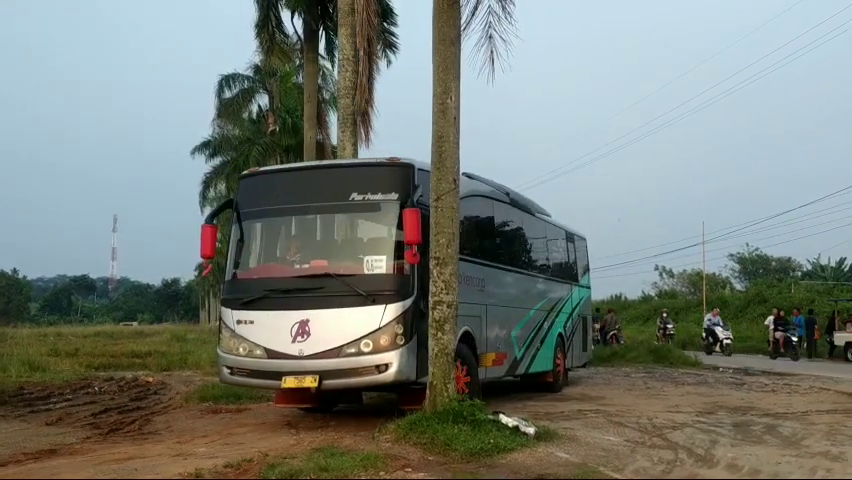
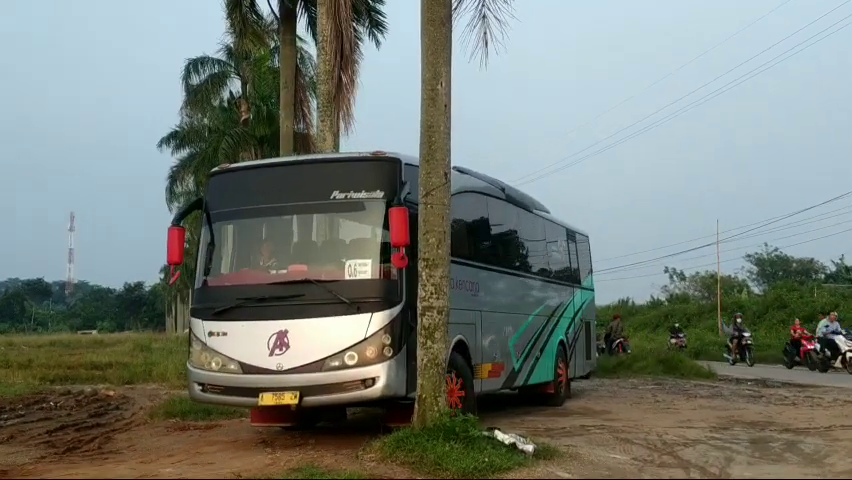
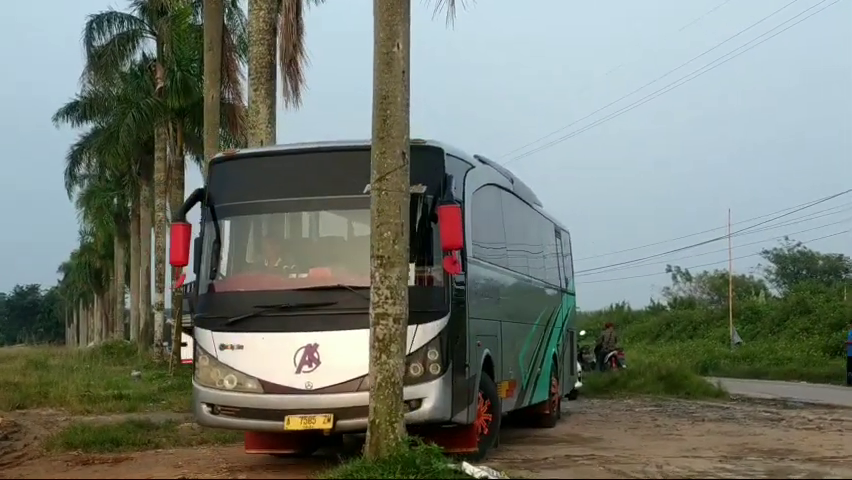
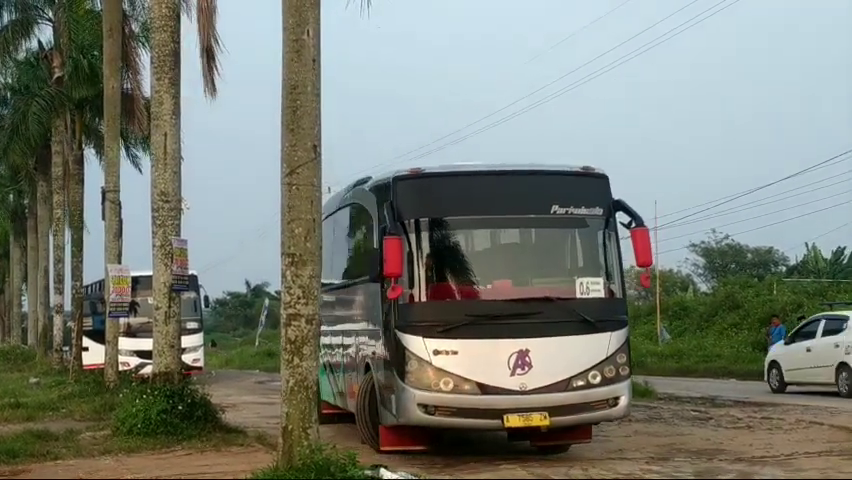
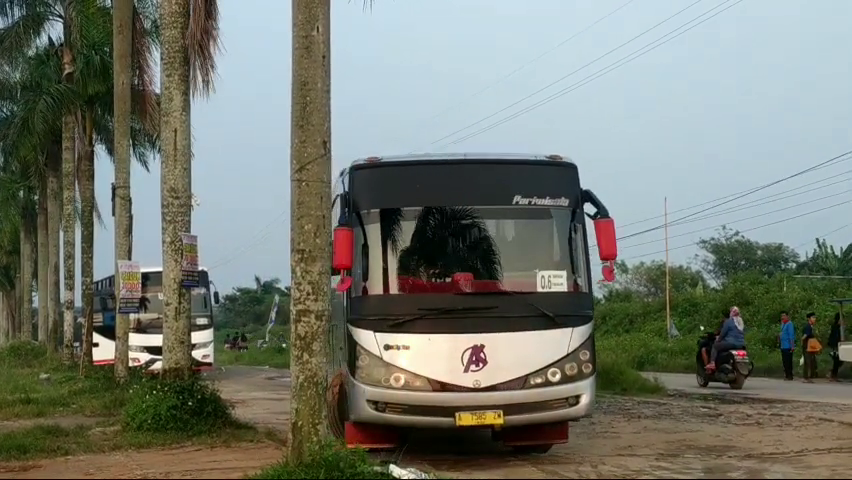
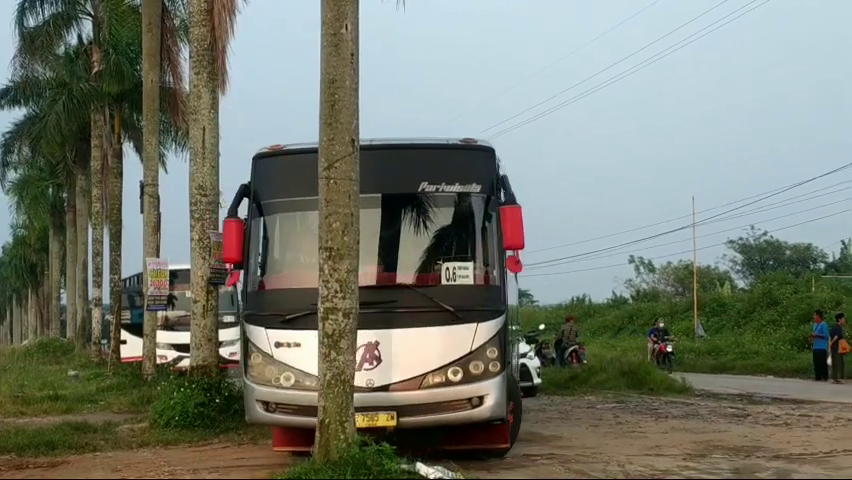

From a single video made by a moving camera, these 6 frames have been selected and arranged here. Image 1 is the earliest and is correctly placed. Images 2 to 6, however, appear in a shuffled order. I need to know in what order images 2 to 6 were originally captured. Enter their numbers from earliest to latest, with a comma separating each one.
2, 3, 6, 5, 4
